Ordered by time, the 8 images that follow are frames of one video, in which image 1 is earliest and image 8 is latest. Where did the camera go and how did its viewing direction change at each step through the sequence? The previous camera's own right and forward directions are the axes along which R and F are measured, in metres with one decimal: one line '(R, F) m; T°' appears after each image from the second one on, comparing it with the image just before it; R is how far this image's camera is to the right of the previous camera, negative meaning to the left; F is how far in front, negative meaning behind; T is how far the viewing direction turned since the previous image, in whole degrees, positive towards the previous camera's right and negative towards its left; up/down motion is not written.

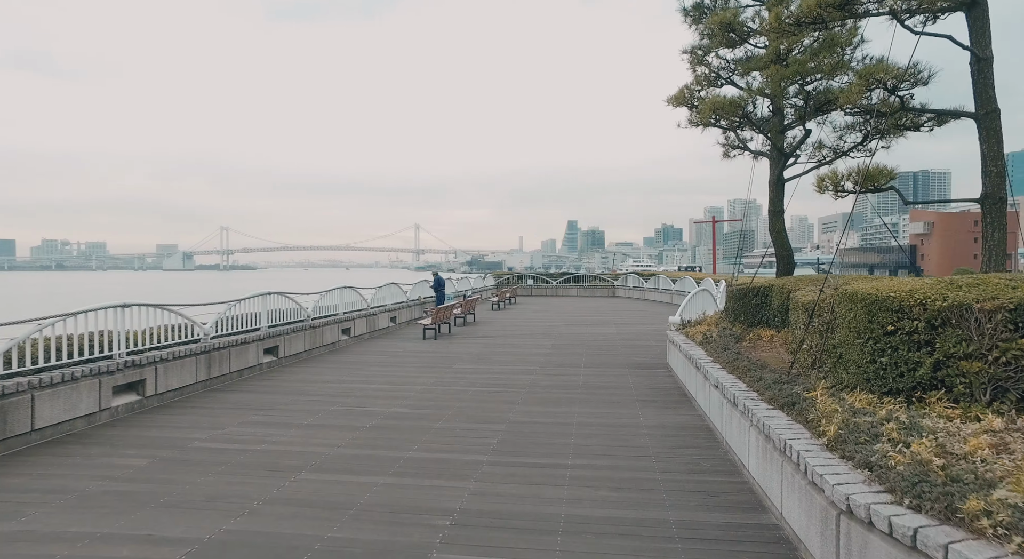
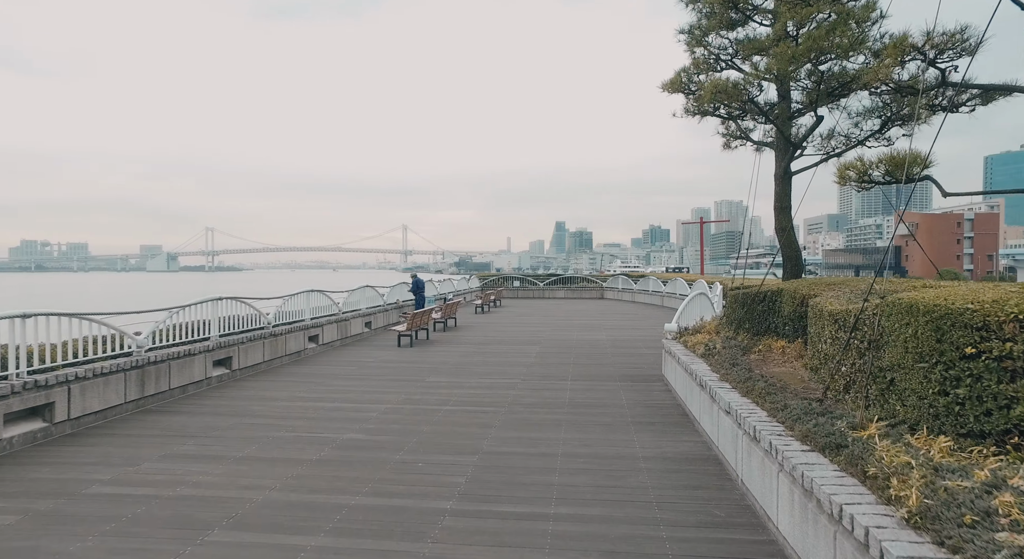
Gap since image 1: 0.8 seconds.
(+0.1, +1.0) m; +1°
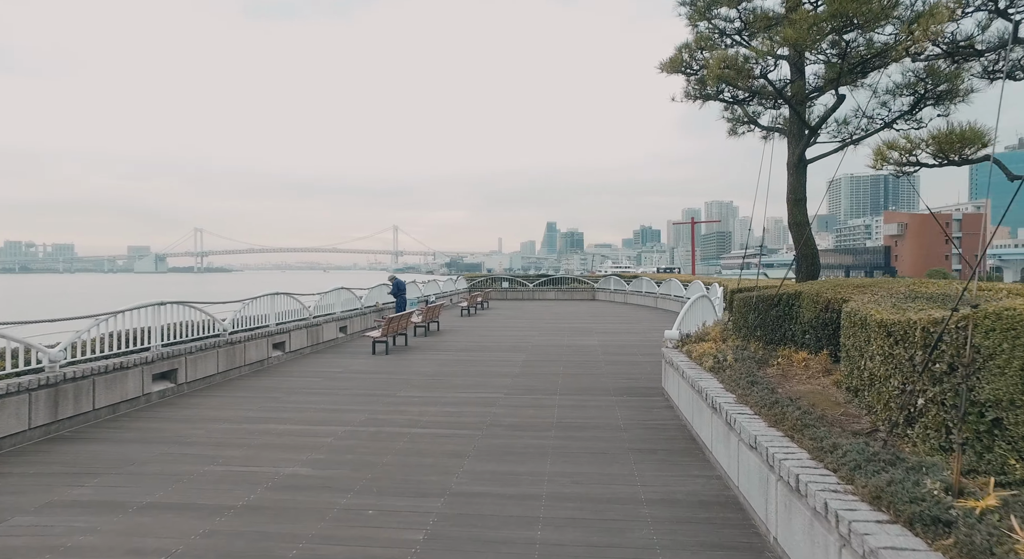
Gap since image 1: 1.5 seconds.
(+0.1, +1.0) m; +1°
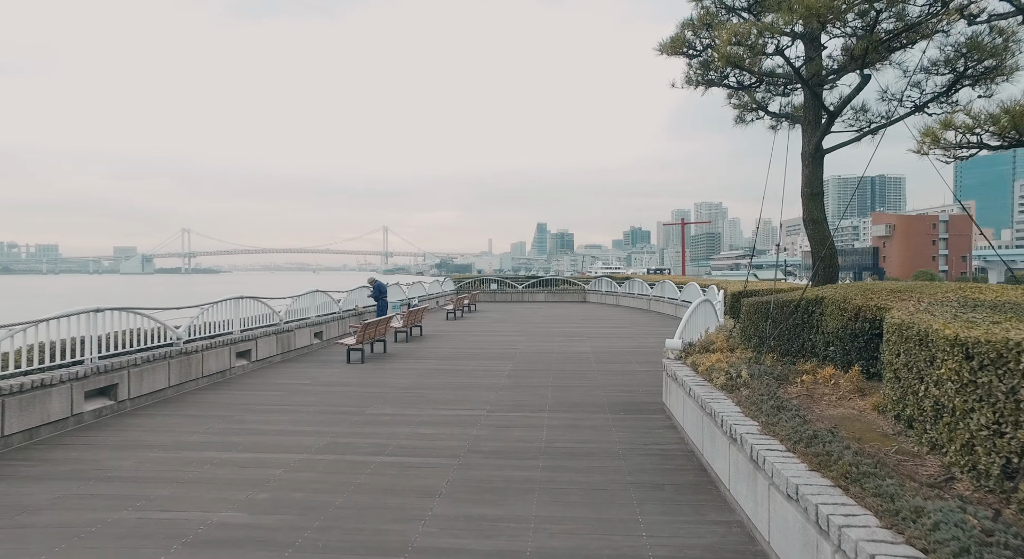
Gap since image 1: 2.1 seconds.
(+0.1, +0.9) m; +1°
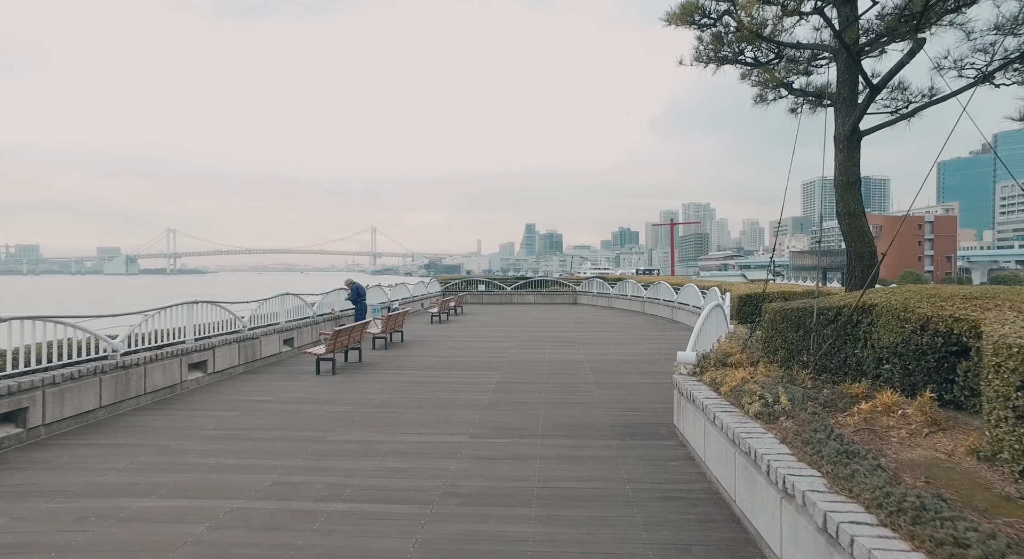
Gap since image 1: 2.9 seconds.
(0.0, +1.1) m; +1°
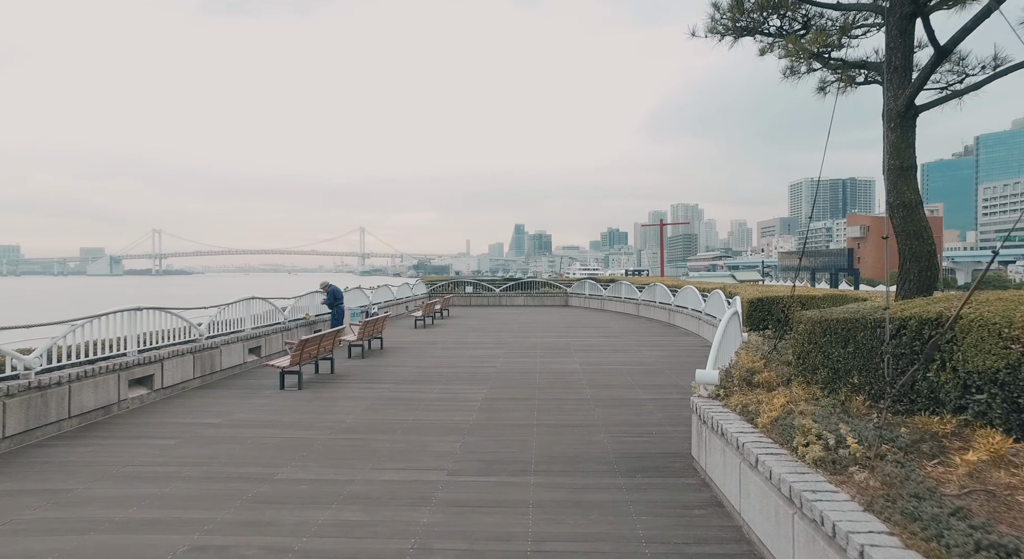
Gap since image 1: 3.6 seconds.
(0.0, +1.1) m; +1°
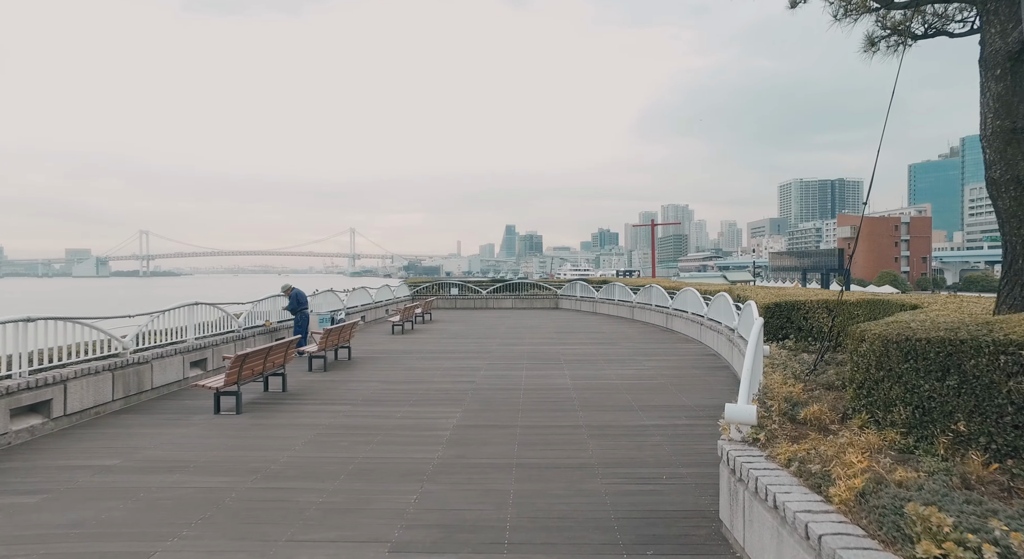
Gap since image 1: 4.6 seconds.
(+0.2, +1.4) m; +1°
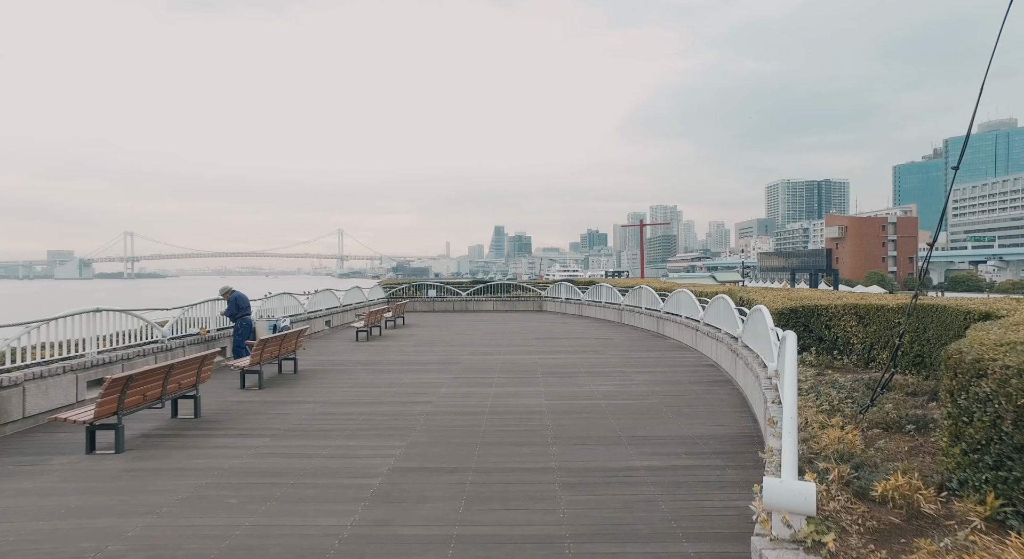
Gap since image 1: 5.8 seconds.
(+0.3, +1.6) m; +1°
